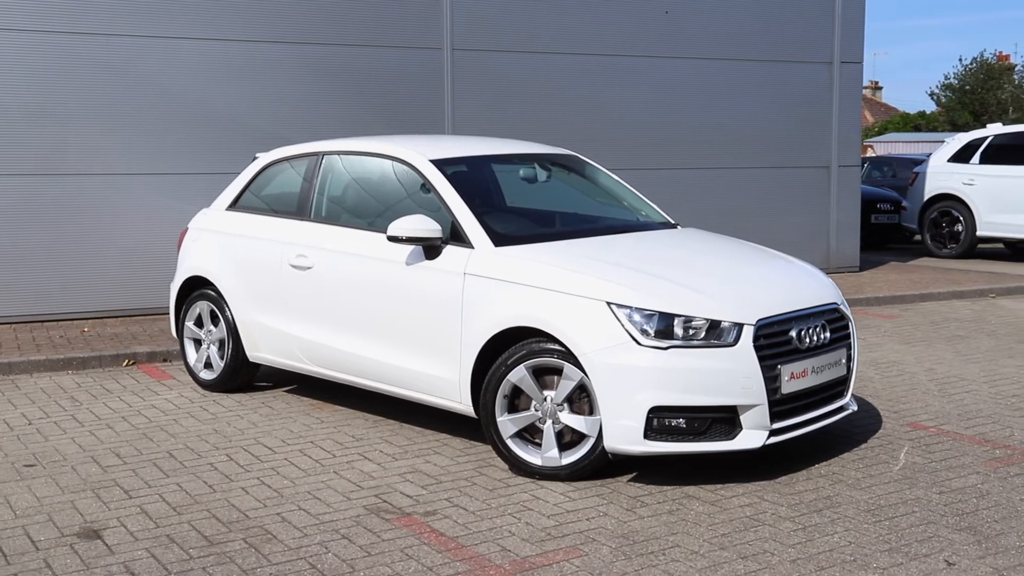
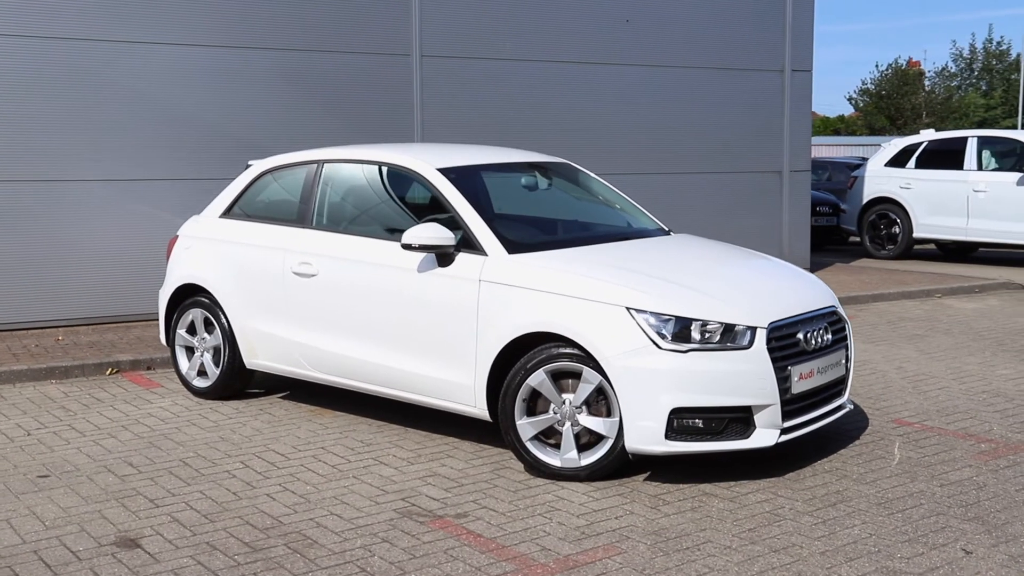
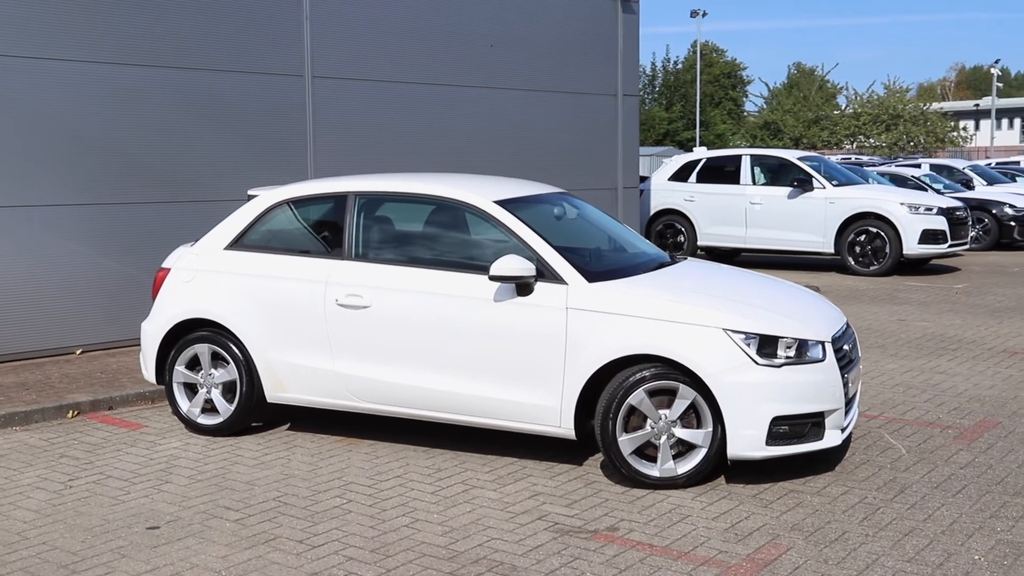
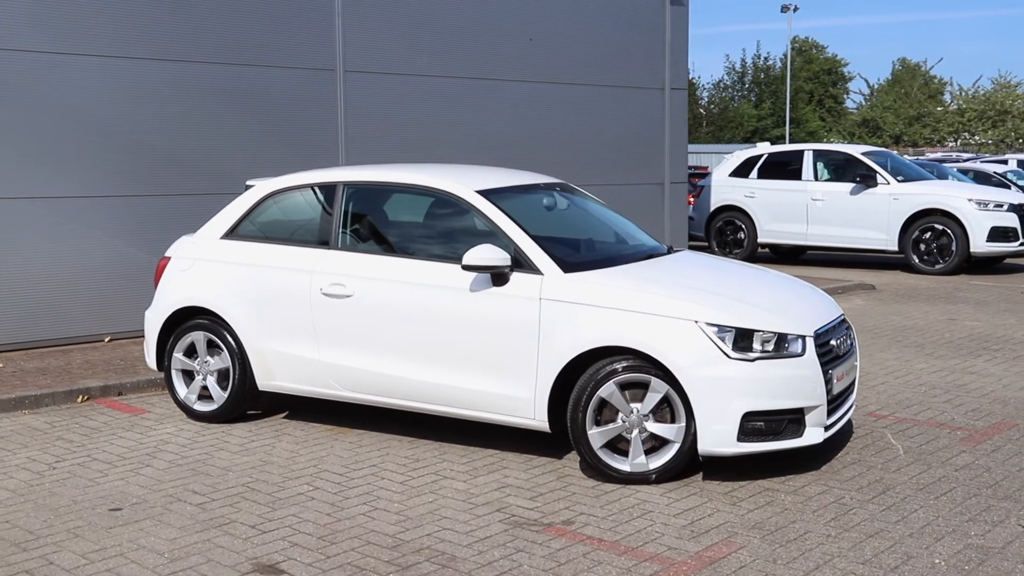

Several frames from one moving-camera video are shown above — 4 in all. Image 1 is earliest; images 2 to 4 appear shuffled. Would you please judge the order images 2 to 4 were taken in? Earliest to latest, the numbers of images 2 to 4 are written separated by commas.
2, 4, 3
